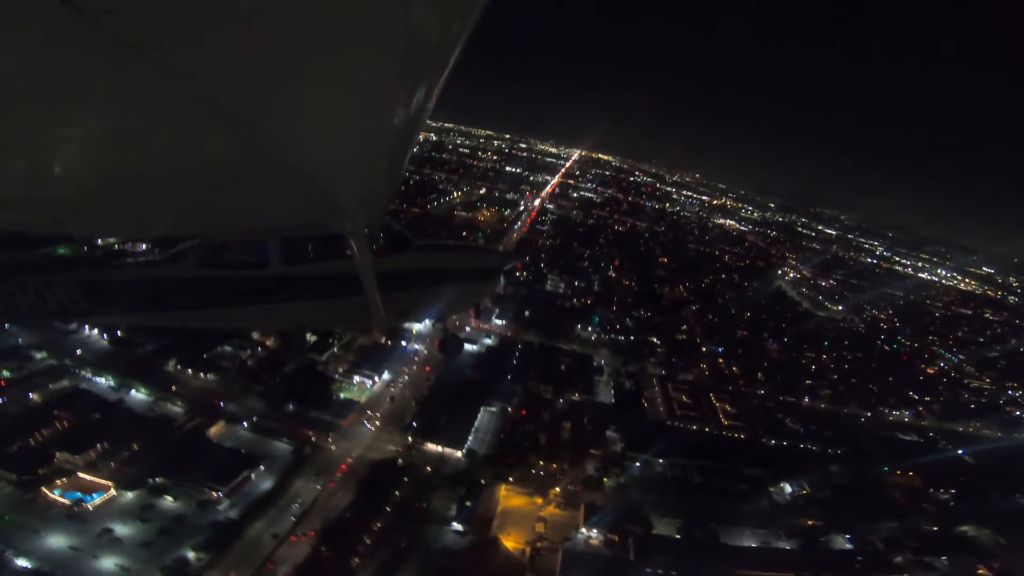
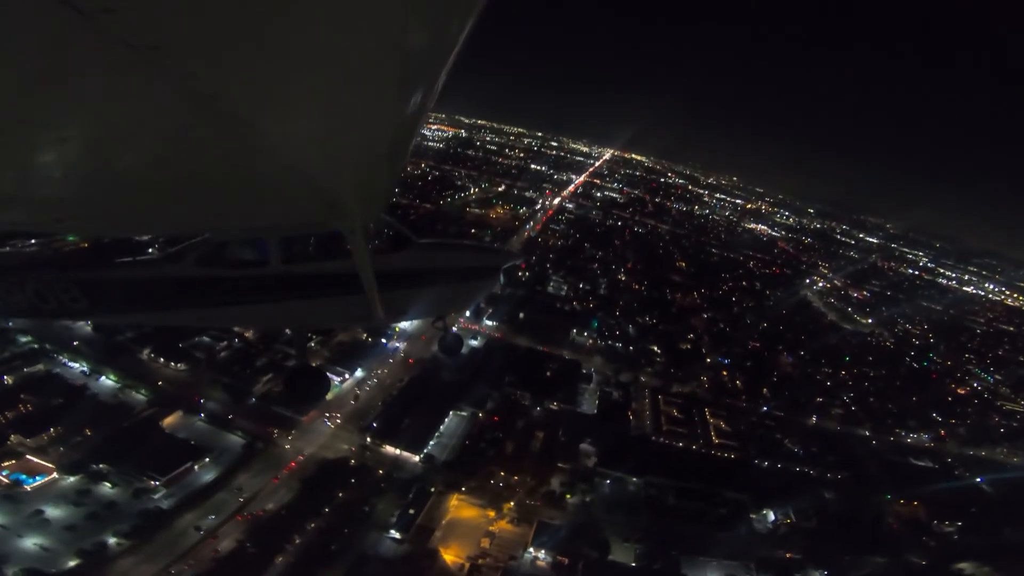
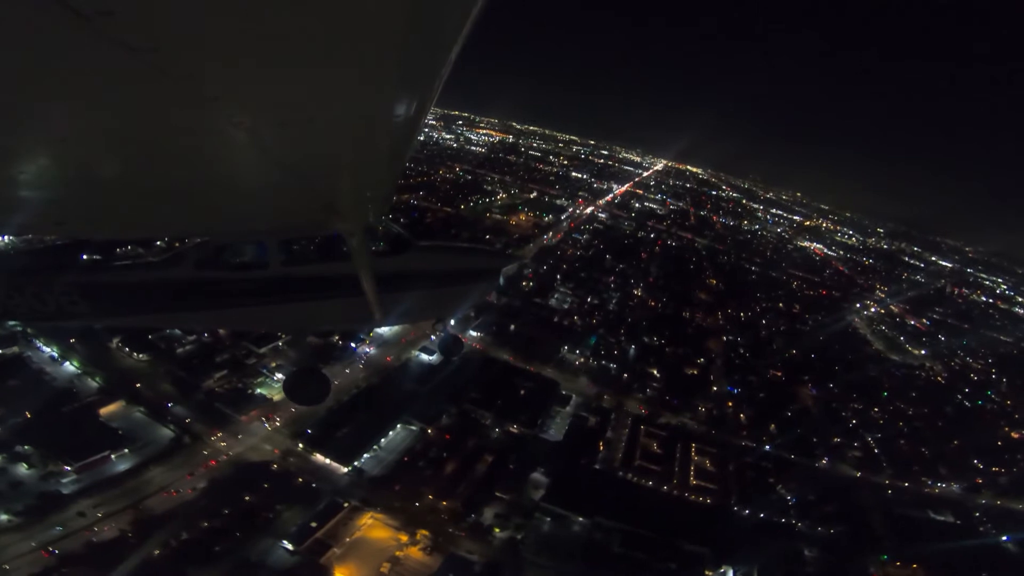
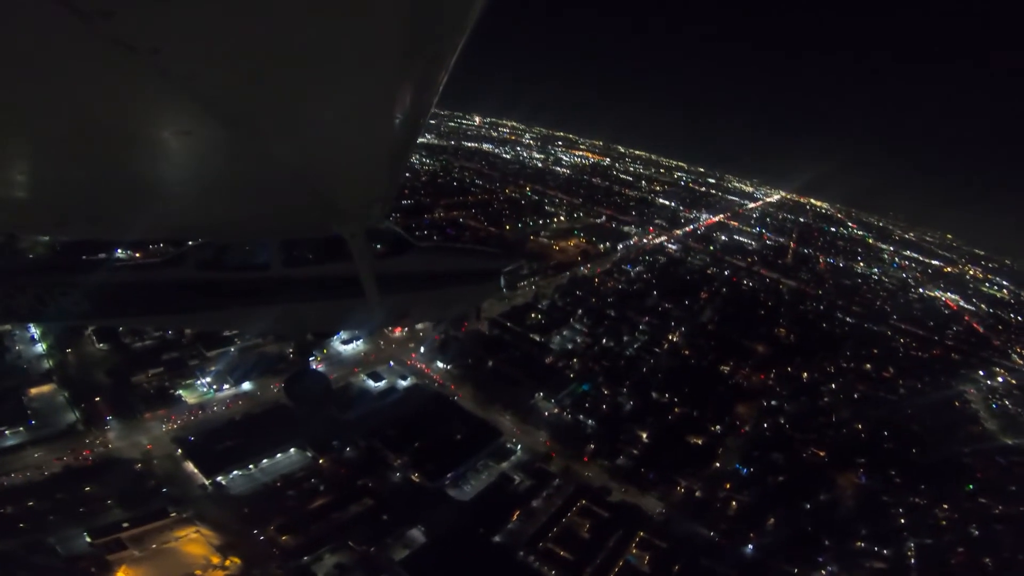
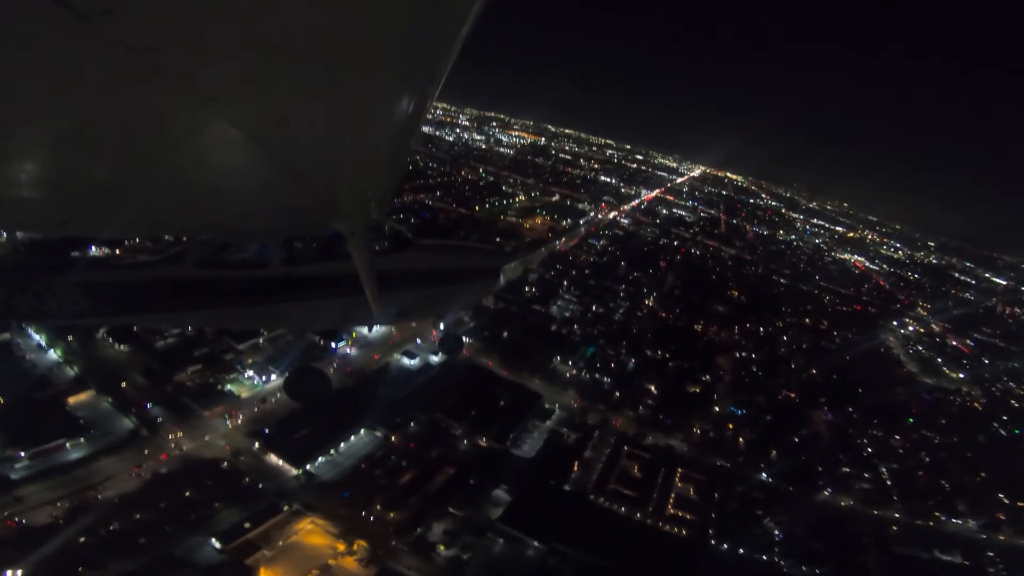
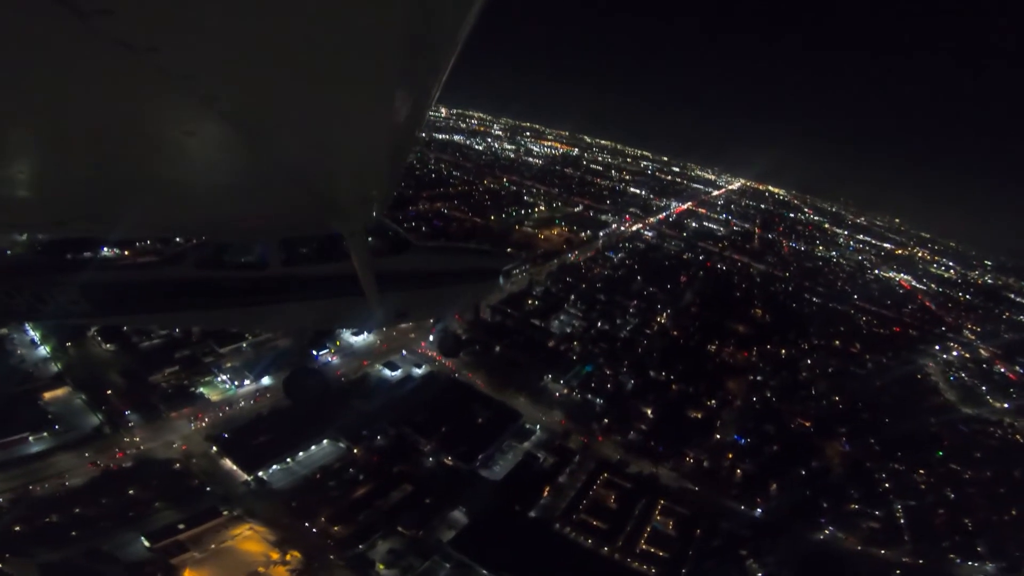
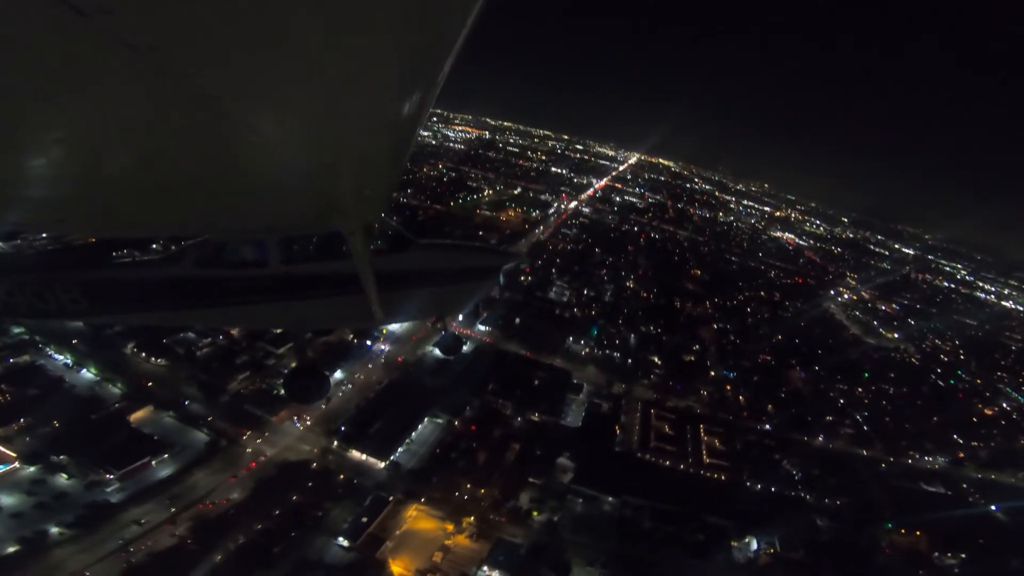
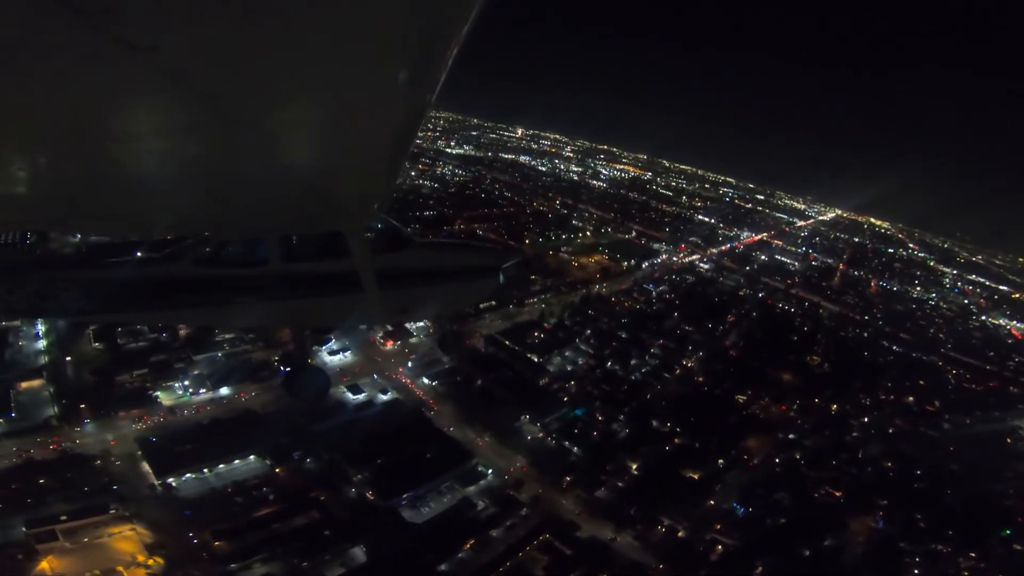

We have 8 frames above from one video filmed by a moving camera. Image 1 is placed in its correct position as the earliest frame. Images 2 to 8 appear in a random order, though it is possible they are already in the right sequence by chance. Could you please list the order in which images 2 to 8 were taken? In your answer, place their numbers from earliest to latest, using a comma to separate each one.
2, 7, 3, 5, 6, 4, 8
